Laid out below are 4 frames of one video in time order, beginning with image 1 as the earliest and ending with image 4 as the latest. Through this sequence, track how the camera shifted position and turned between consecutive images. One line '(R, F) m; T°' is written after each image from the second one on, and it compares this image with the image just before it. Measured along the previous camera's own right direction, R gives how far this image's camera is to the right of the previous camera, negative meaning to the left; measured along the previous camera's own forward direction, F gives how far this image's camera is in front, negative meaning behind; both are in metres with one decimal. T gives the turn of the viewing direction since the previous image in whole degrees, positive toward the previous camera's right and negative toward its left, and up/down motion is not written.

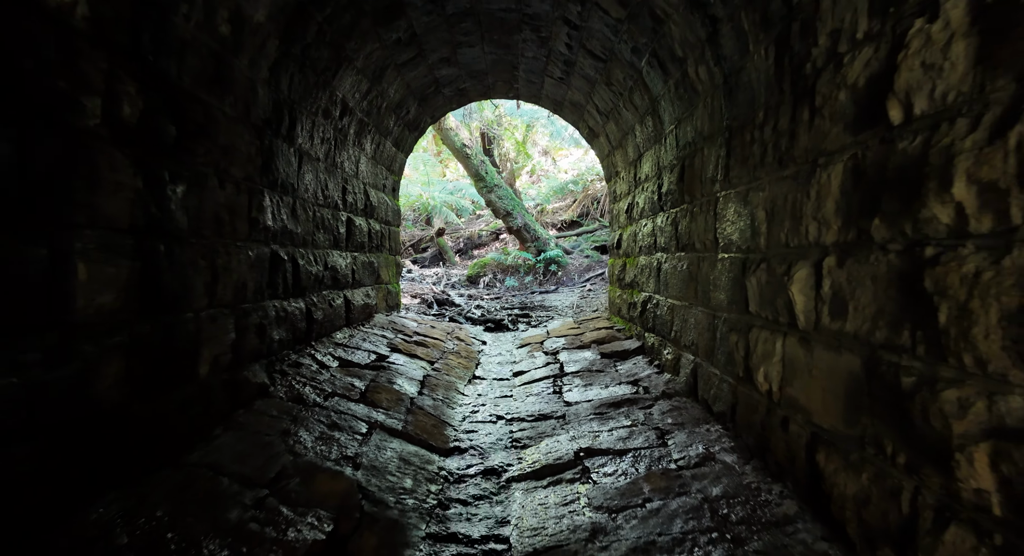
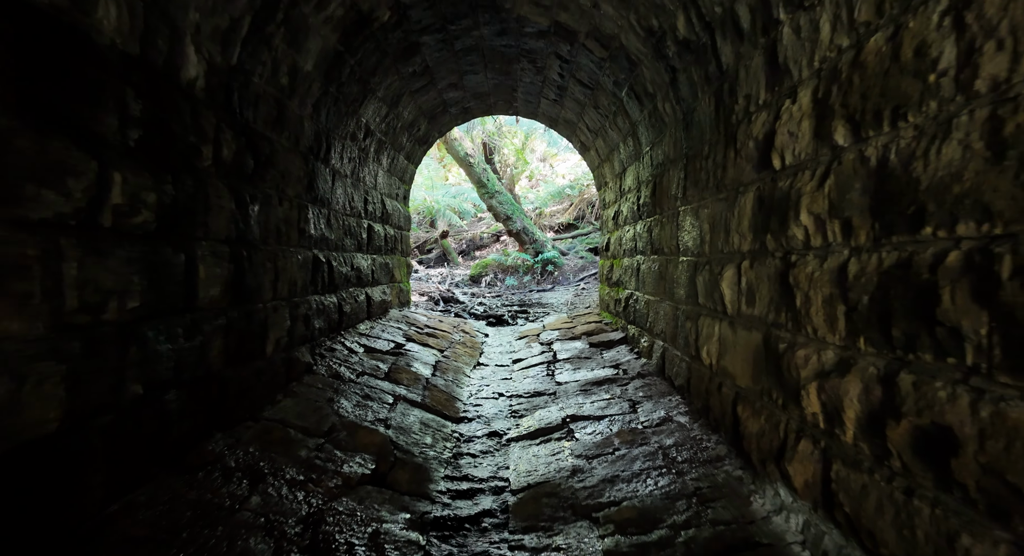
(0.0, -0.6) m; 0°
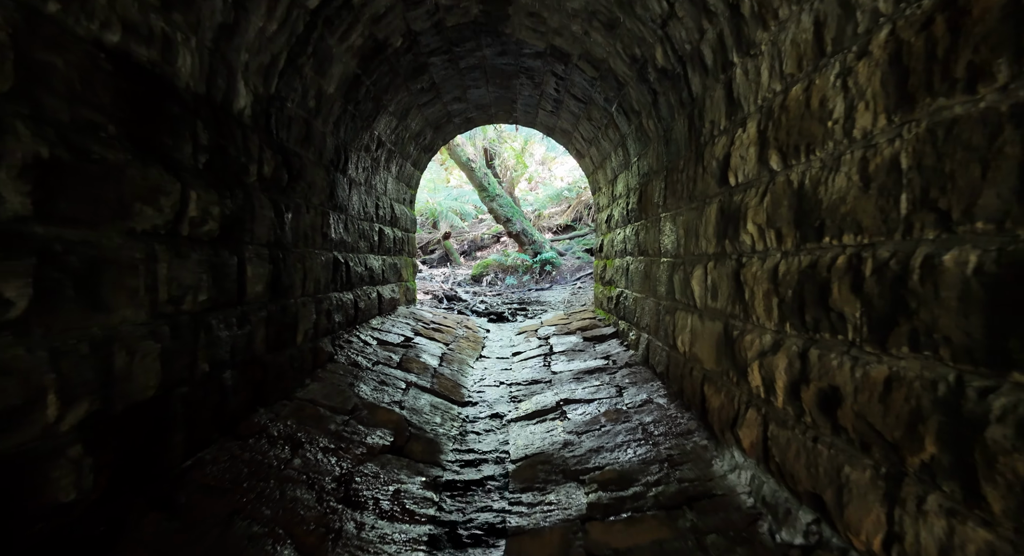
(0.0, -0.4) m; 0°
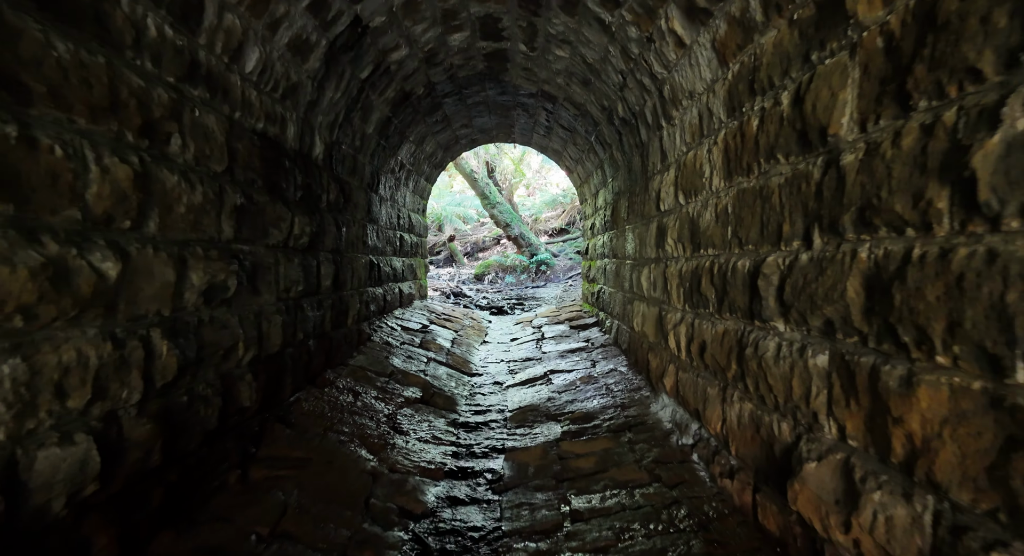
(0.0, -0.9) m; 0°
